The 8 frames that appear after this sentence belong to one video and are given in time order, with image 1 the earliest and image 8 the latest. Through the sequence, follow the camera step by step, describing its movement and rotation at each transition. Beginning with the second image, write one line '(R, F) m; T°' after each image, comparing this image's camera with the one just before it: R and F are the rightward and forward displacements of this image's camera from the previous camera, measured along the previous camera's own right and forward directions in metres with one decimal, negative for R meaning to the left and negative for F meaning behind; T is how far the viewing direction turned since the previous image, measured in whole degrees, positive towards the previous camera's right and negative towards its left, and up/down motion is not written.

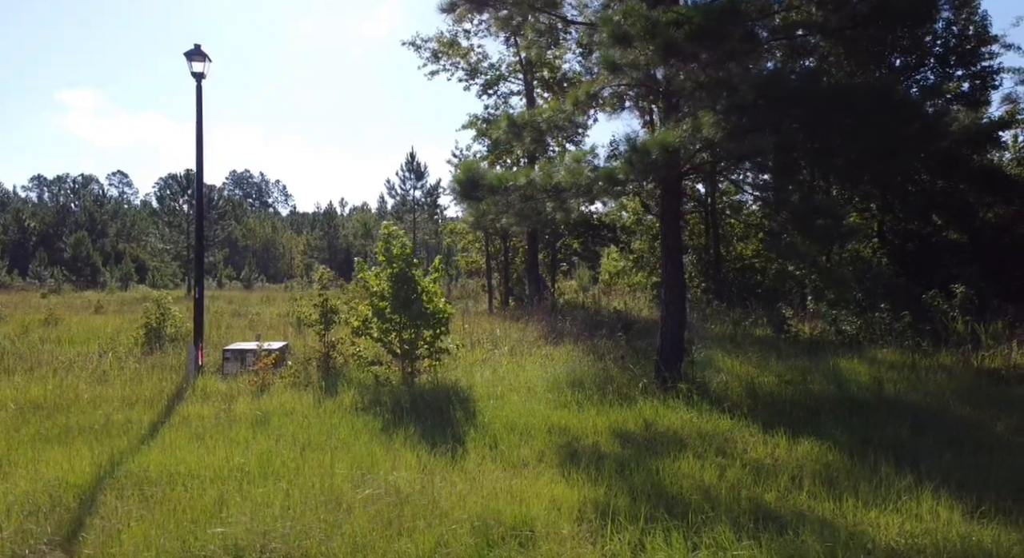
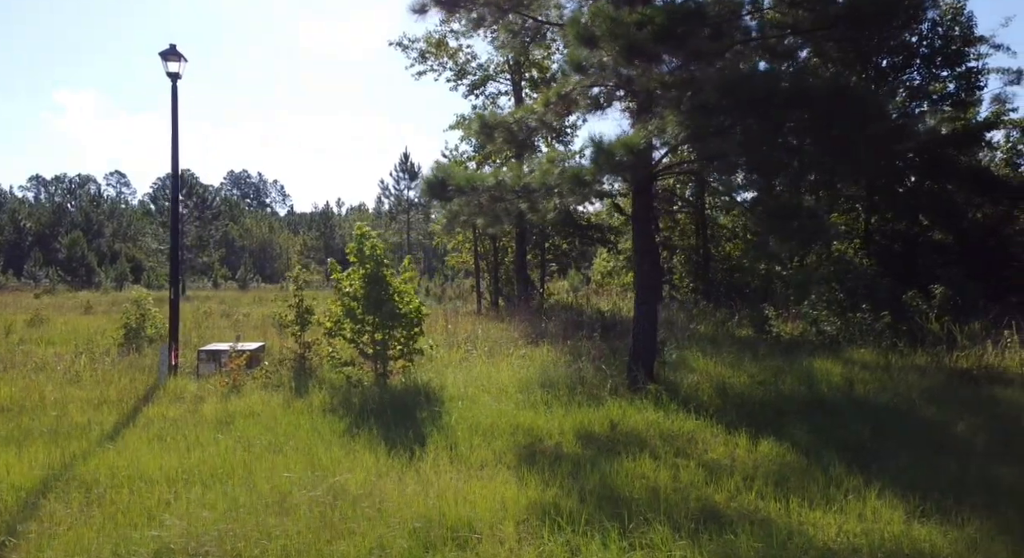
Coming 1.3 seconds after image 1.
(+0.3, 0.0) m; 0°
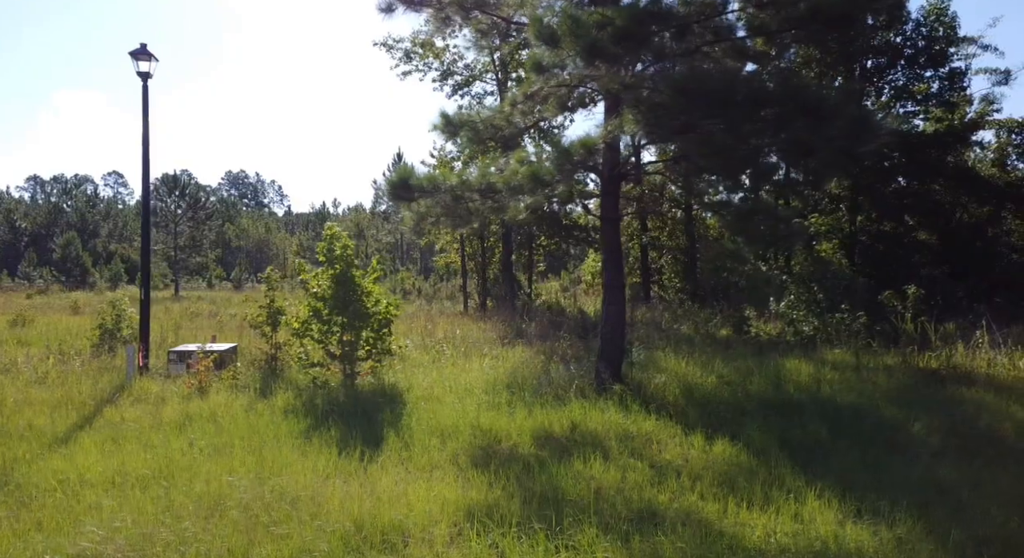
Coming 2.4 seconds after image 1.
(+0.3, 0.0) m; 0°
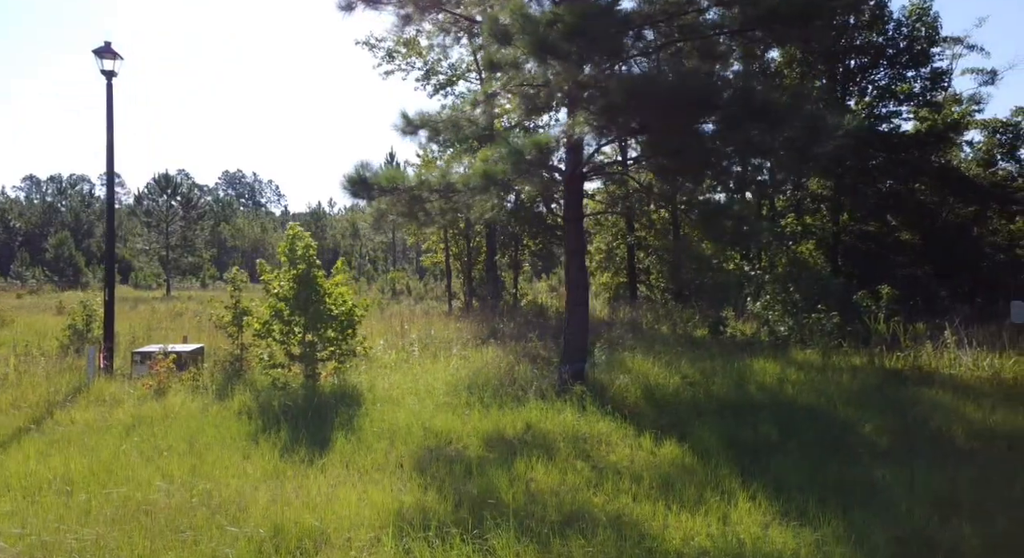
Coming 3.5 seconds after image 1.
(+0.4, 0.0) m; 0°
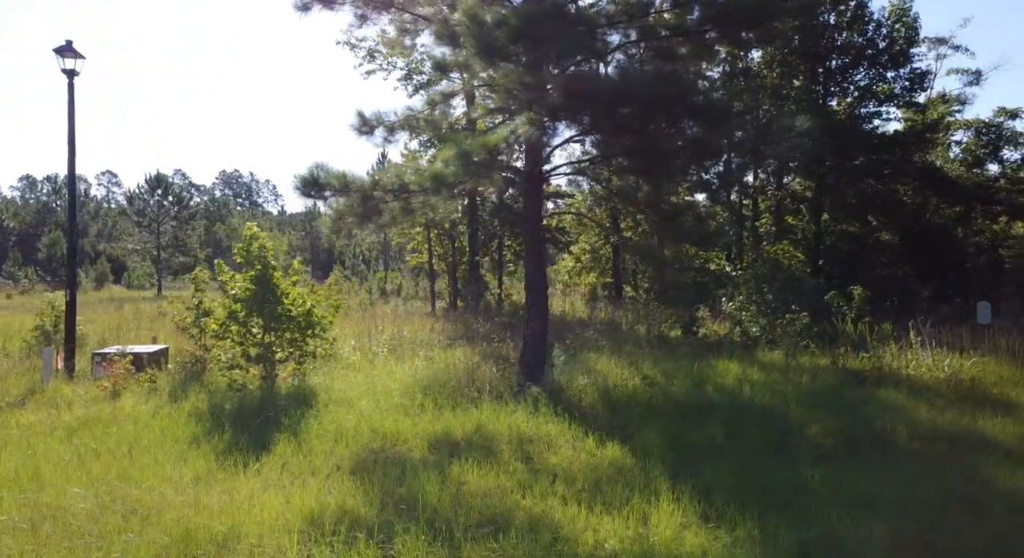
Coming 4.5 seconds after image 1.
(+0.4, 0.0) m; 0°
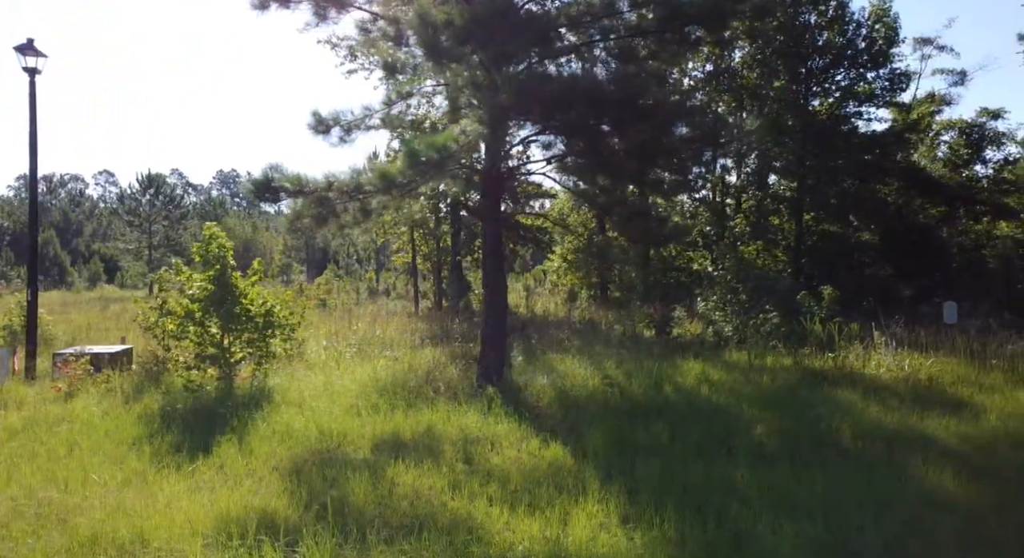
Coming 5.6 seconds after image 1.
(+0.4, 0.0) m; 0°
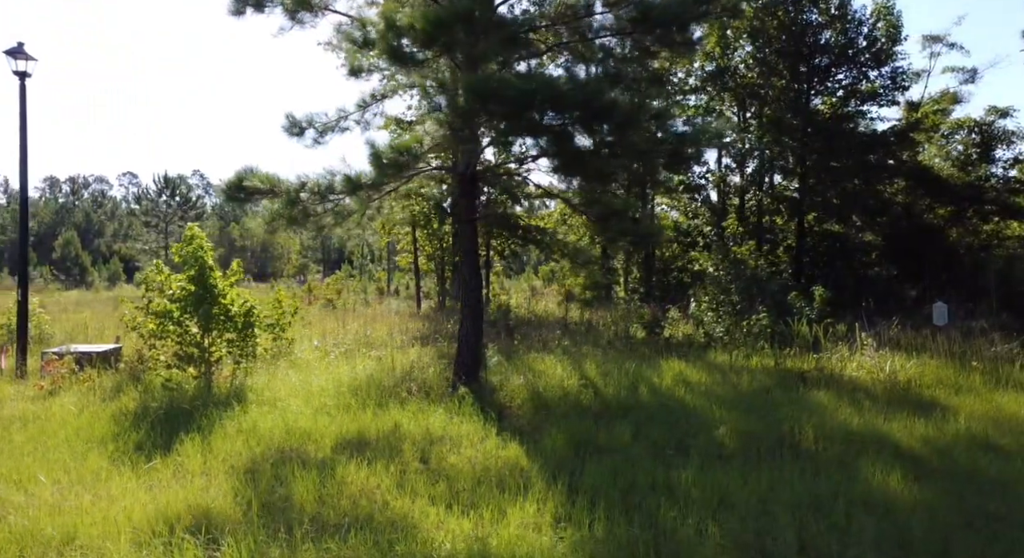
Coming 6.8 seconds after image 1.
(+0.4, 0.0) m; -1°
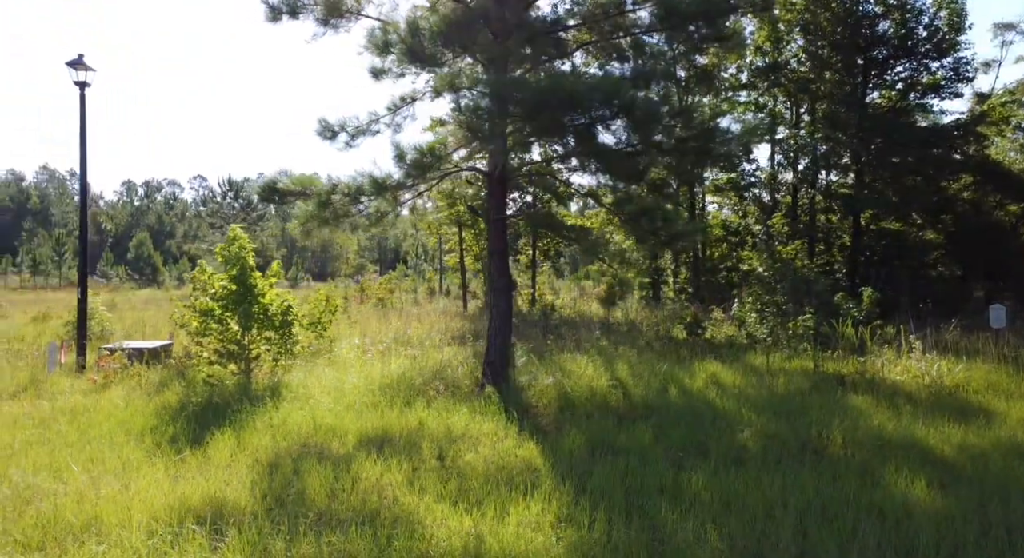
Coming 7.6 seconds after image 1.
(+0.3, 0.0) m; -4°
